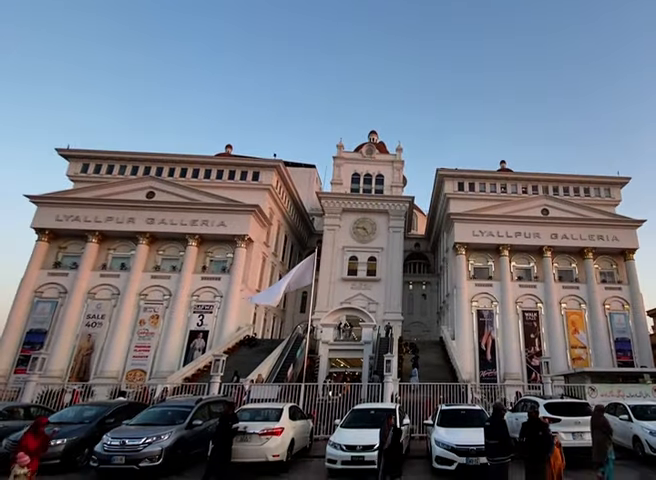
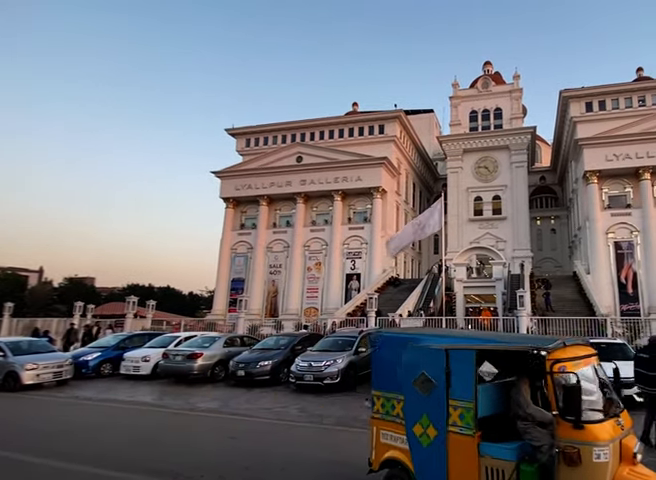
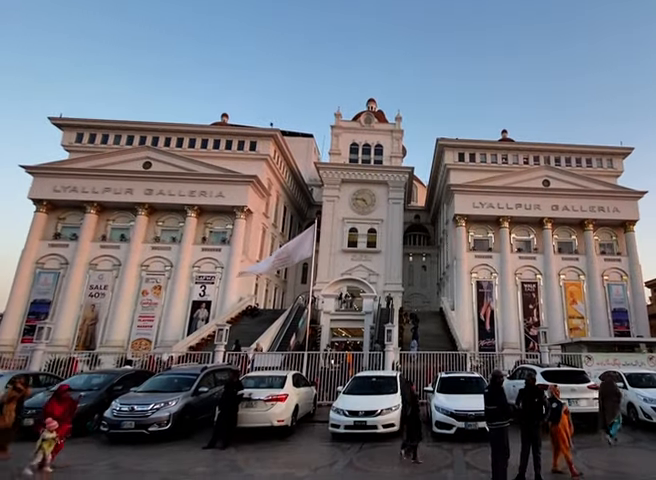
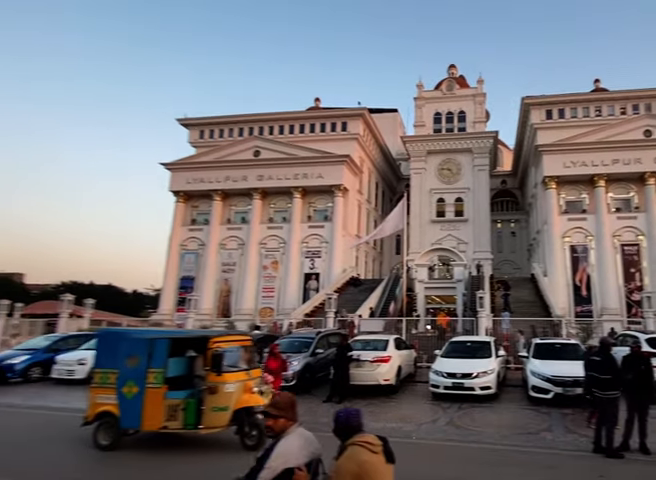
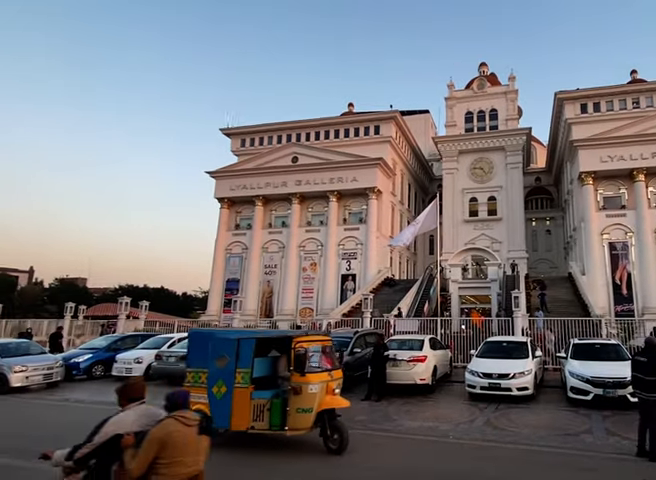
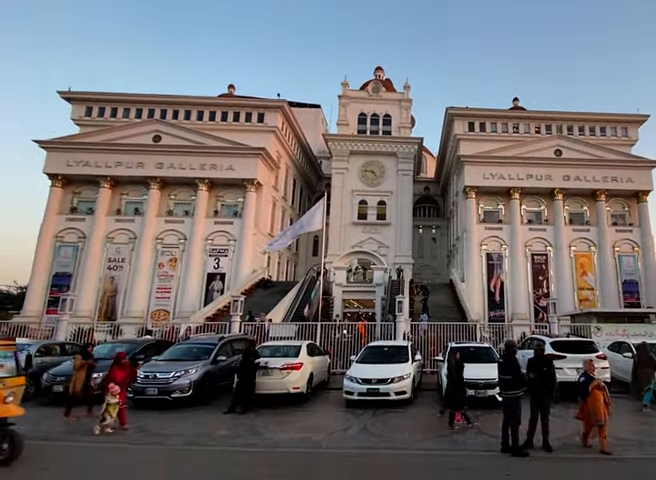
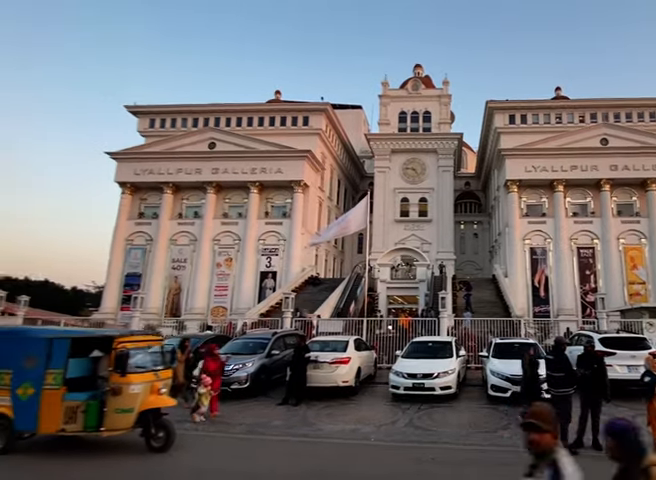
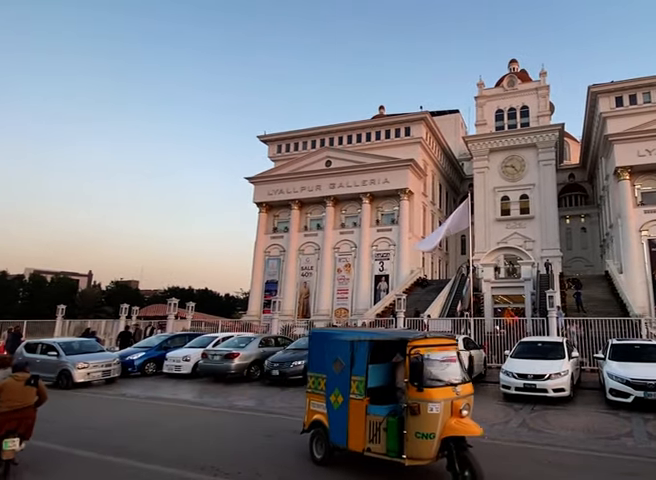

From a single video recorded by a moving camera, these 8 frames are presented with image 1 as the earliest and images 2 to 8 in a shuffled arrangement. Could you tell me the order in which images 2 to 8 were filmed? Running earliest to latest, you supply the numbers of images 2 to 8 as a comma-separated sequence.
3, 6, 7, 4, 5, 8, 2
